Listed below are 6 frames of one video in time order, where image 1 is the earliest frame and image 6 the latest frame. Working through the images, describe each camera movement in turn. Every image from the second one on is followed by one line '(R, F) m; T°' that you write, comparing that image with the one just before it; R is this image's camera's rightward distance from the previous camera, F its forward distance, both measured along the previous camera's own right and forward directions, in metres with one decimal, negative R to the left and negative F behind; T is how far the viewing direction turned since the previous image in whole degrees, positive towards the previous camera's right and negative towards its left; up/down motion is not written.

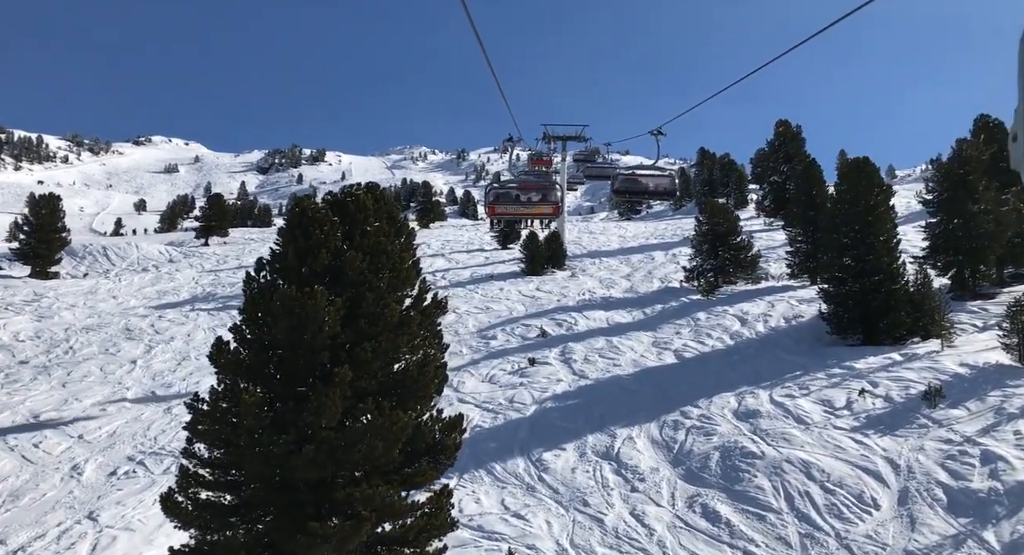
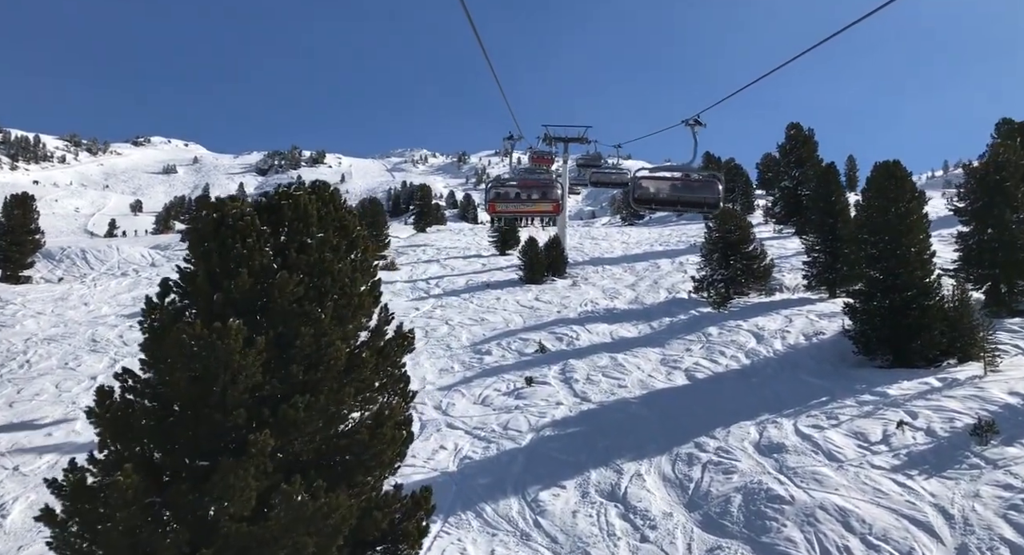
(+0.1, +1.6) m; 0°
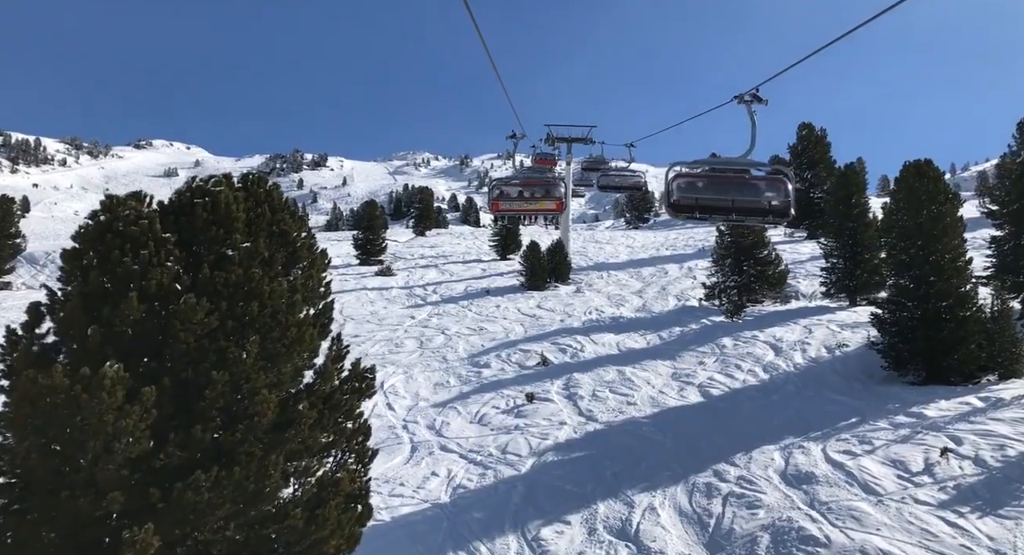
(+0.1, +1.3) m; 0°
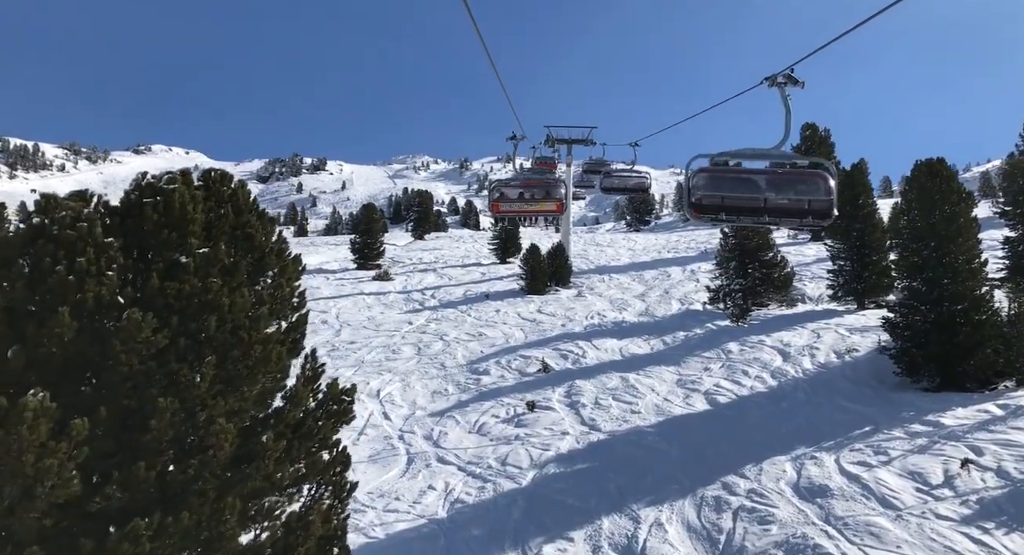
(0.0, +0.5) m; 0°
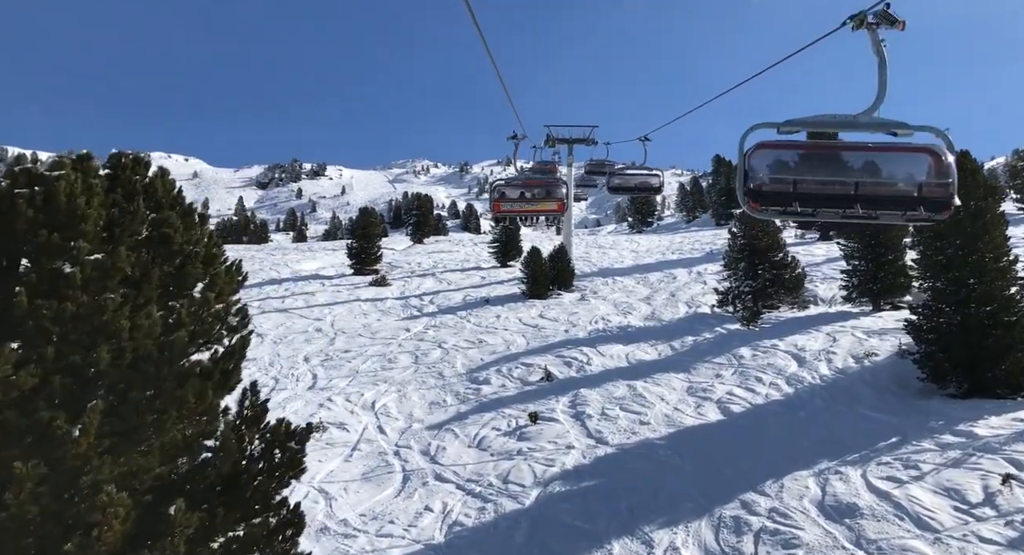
(0.0, +0.8) m; 0°
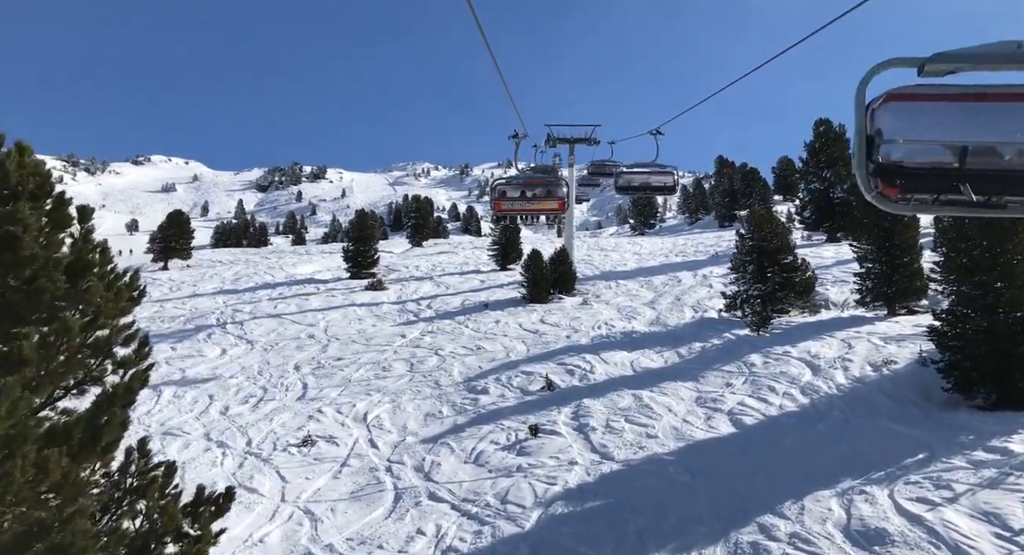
(0.0, +0.8) m; 0°
